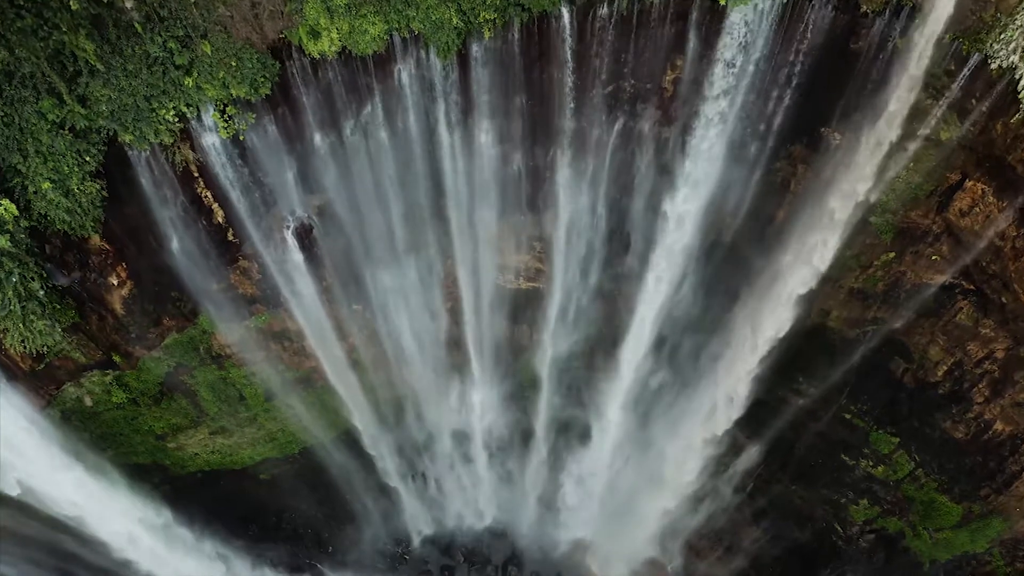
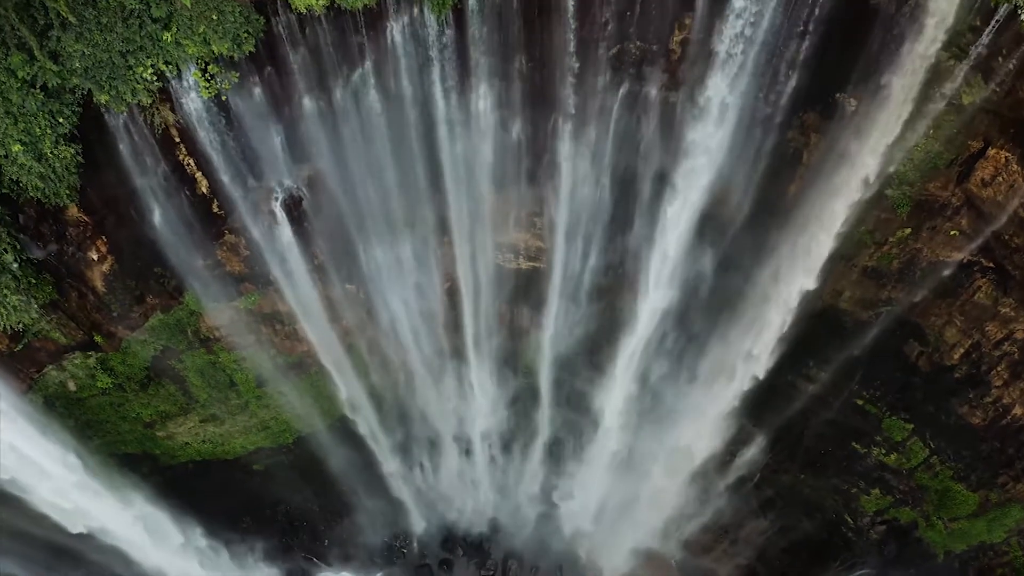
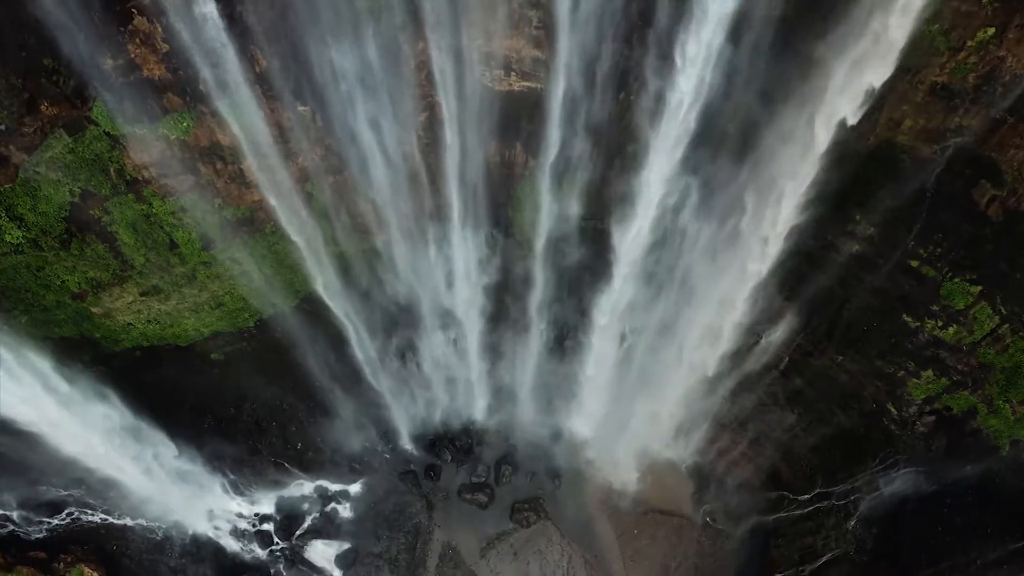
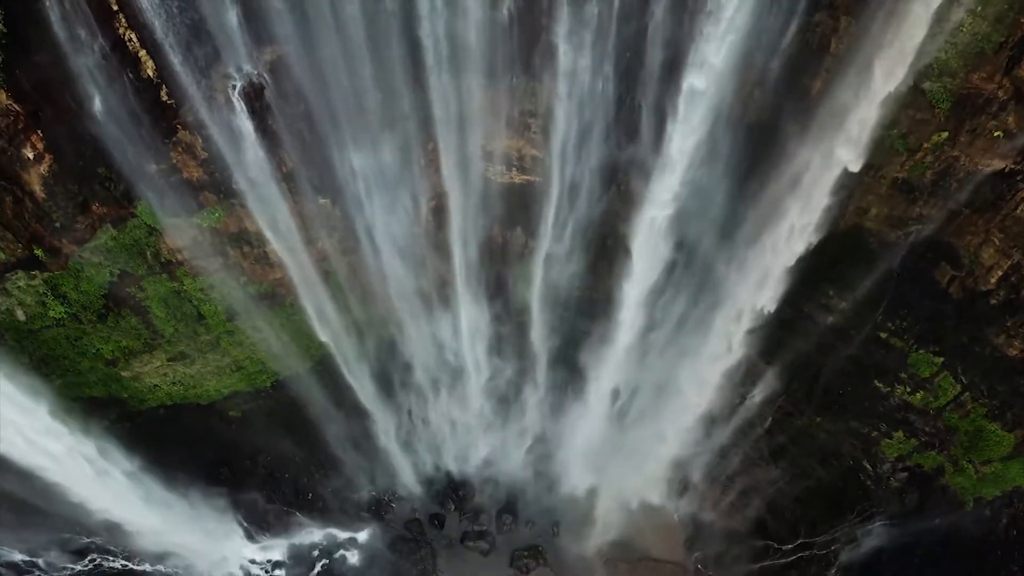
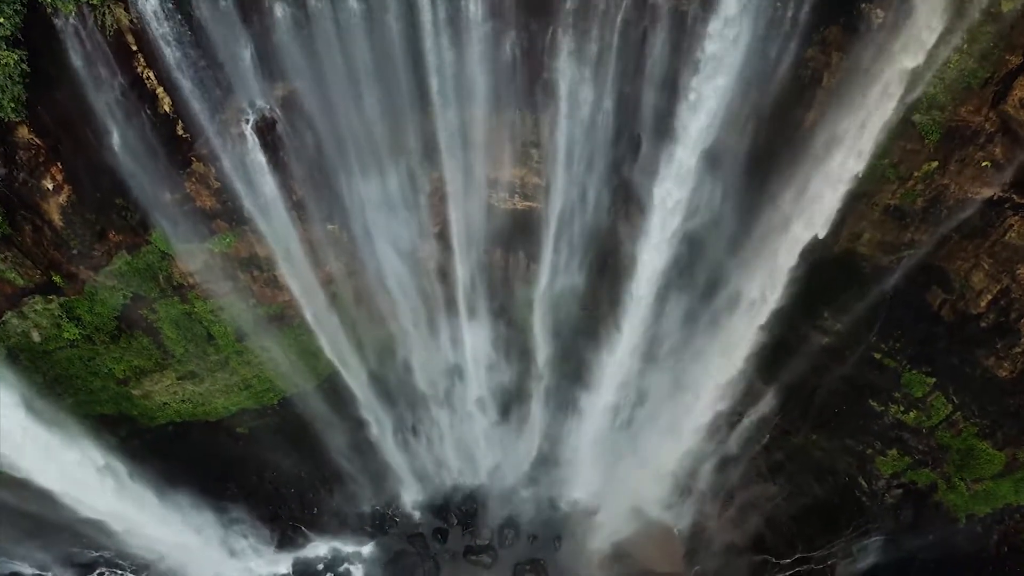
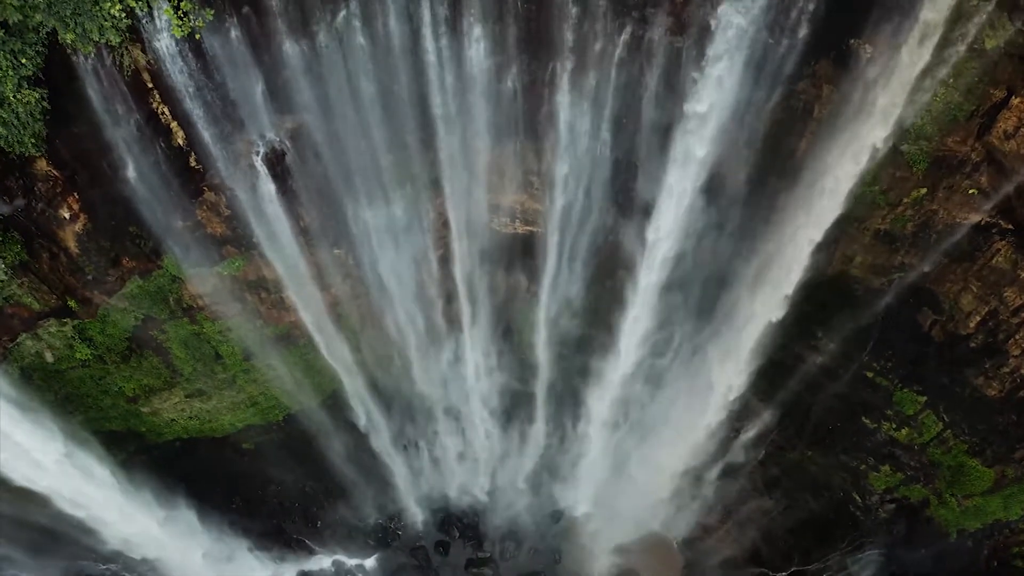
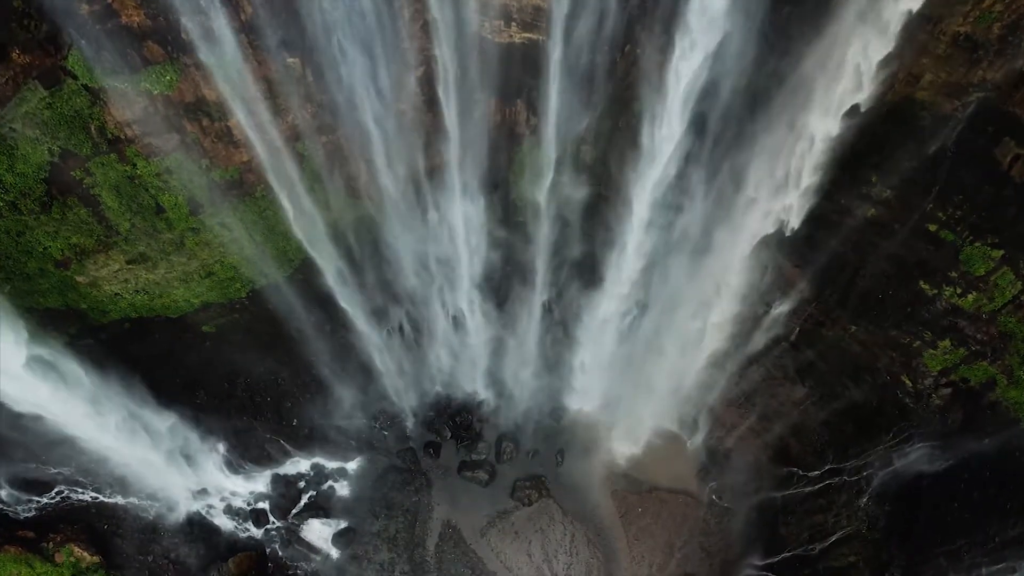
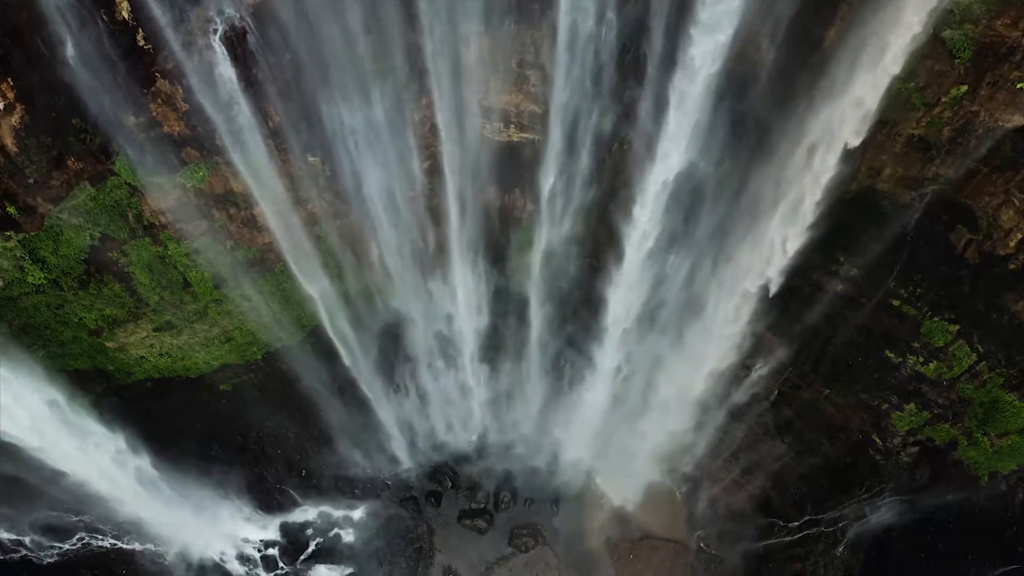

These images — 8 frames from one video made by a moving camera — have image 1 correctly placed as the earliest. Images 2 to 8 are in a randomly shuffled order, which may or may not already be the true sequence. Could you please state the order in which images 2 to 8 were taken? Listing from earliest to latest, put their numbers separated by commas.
2, 6, 5, 4, 8, 3, 7
